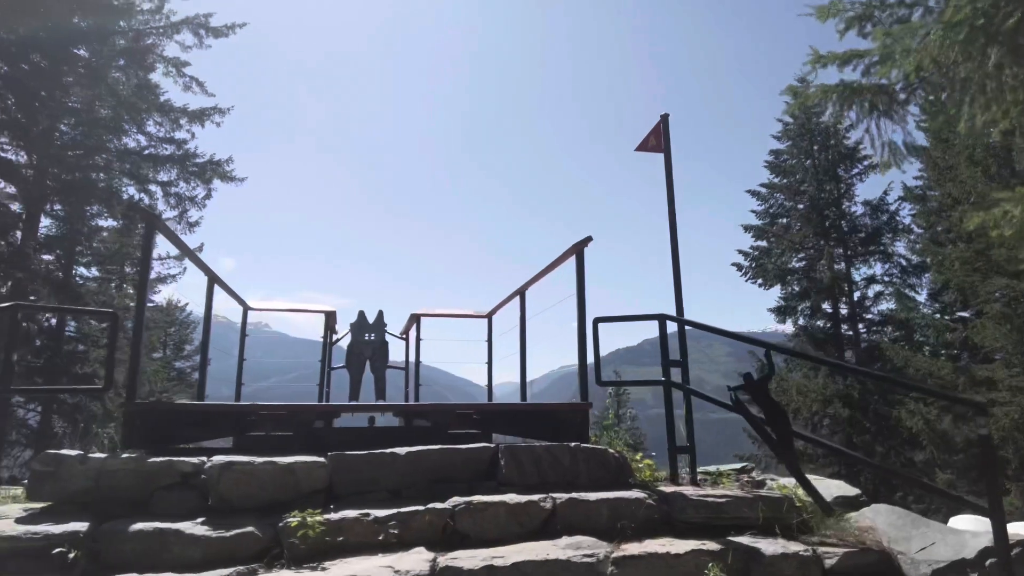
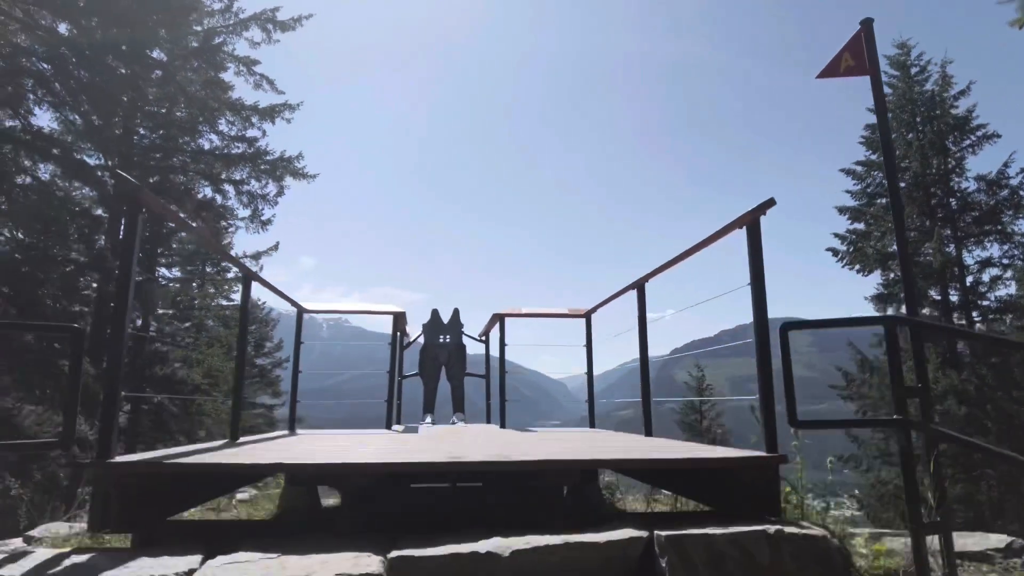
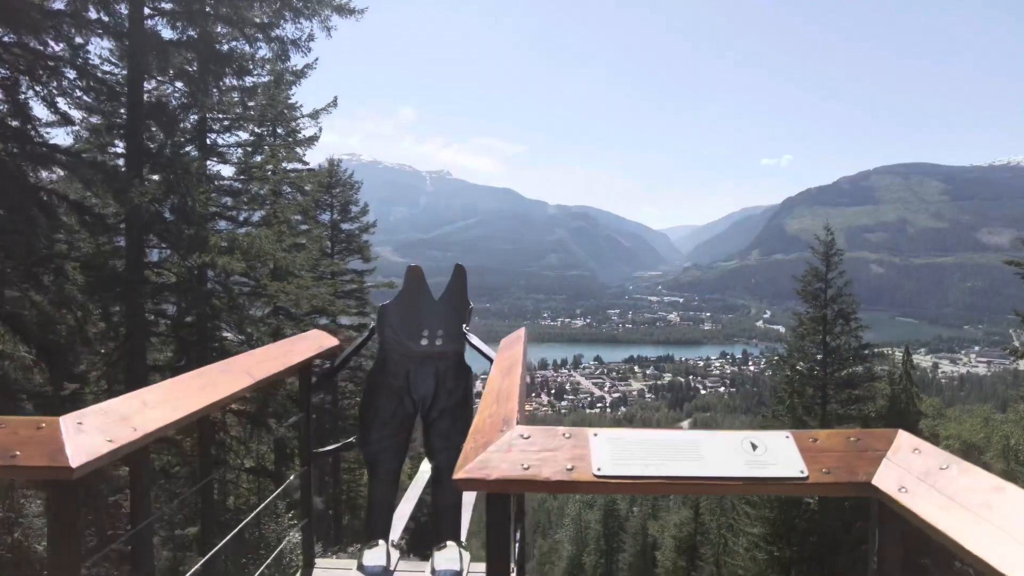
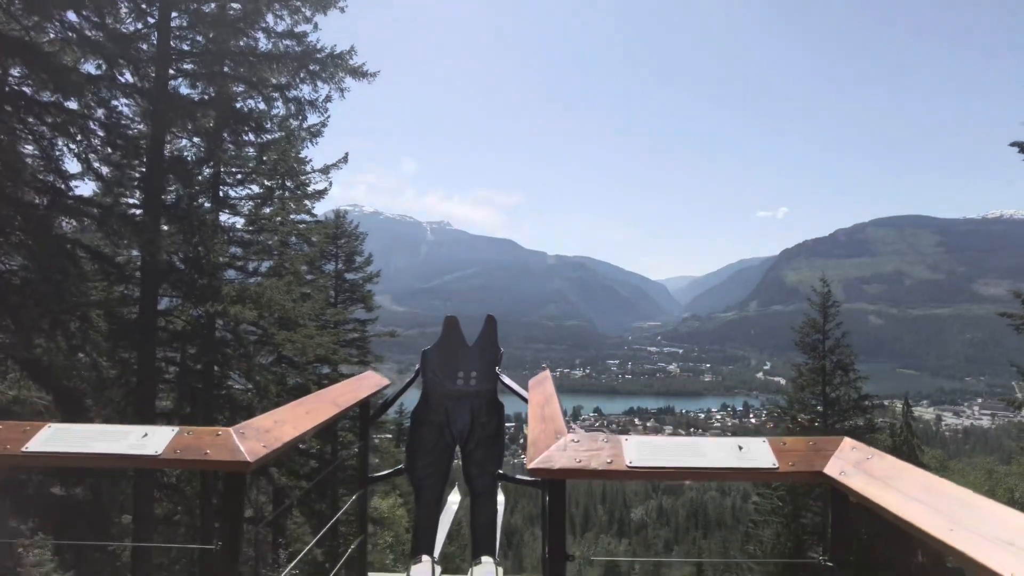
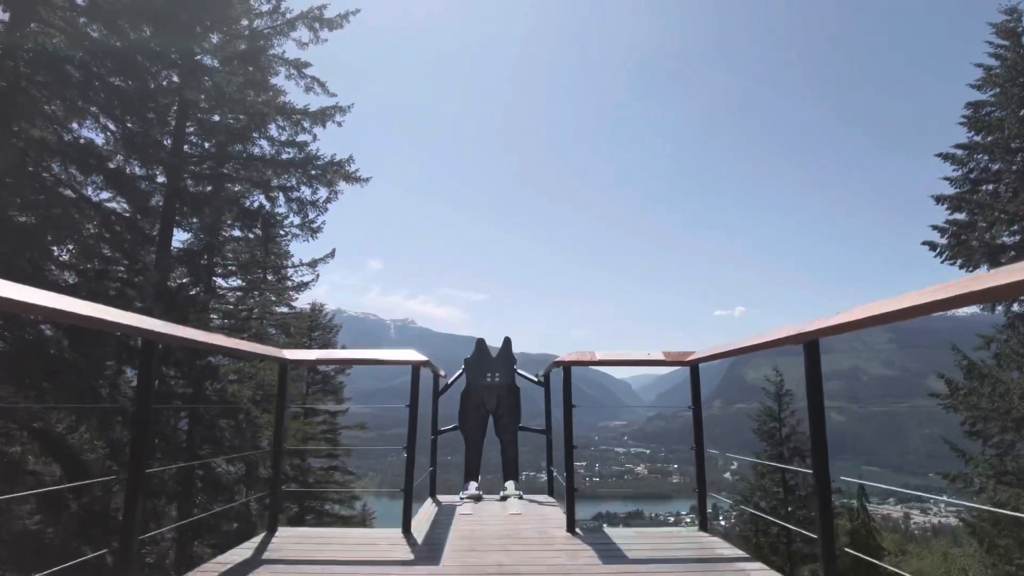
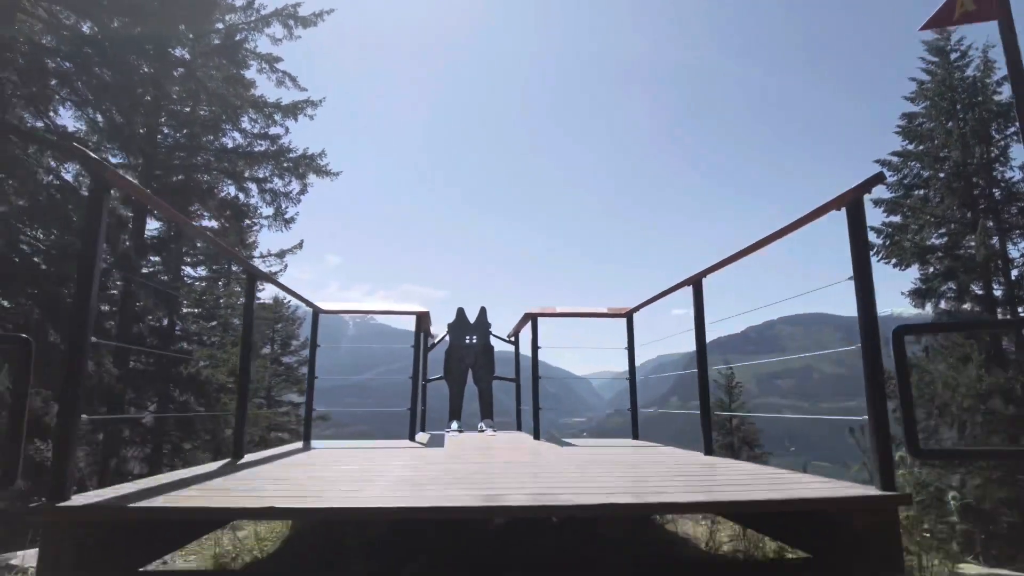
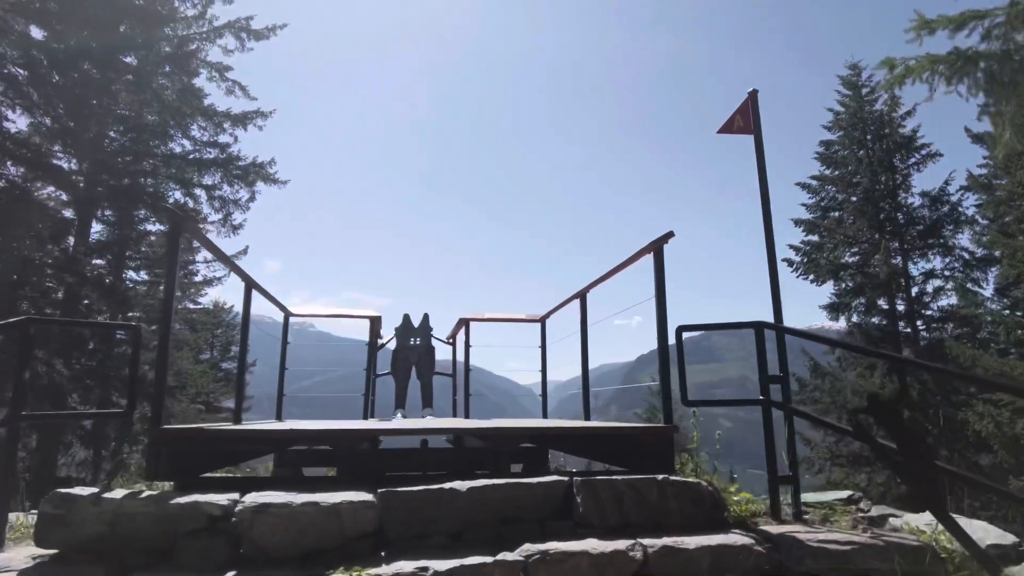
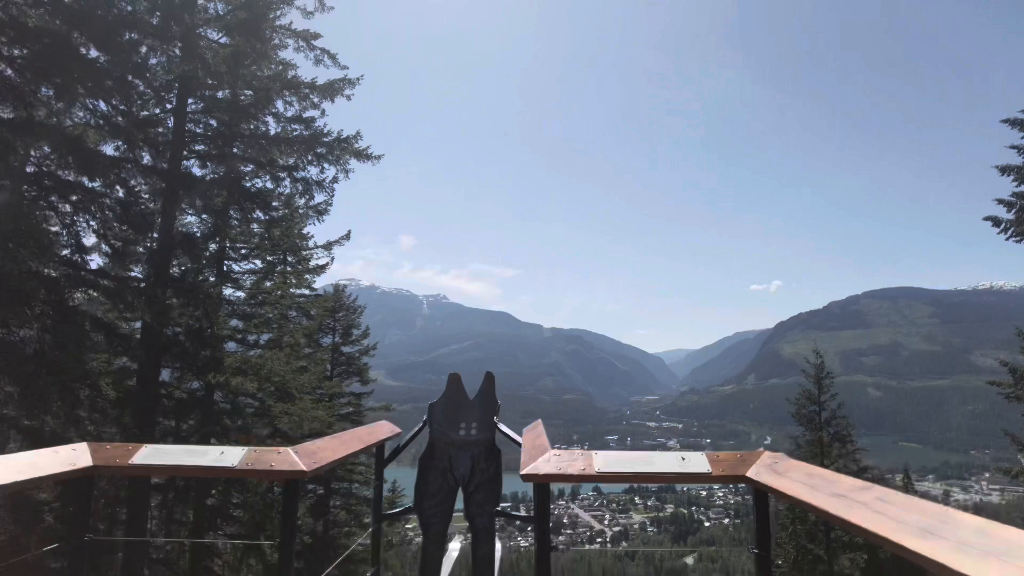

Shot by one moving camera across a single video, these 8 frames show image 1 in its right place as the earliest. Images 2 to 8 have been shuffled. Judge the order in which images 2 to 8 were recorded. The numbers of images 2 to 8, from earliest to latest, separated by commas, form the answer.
7, 2, 6, 5, 8, 4, 3
